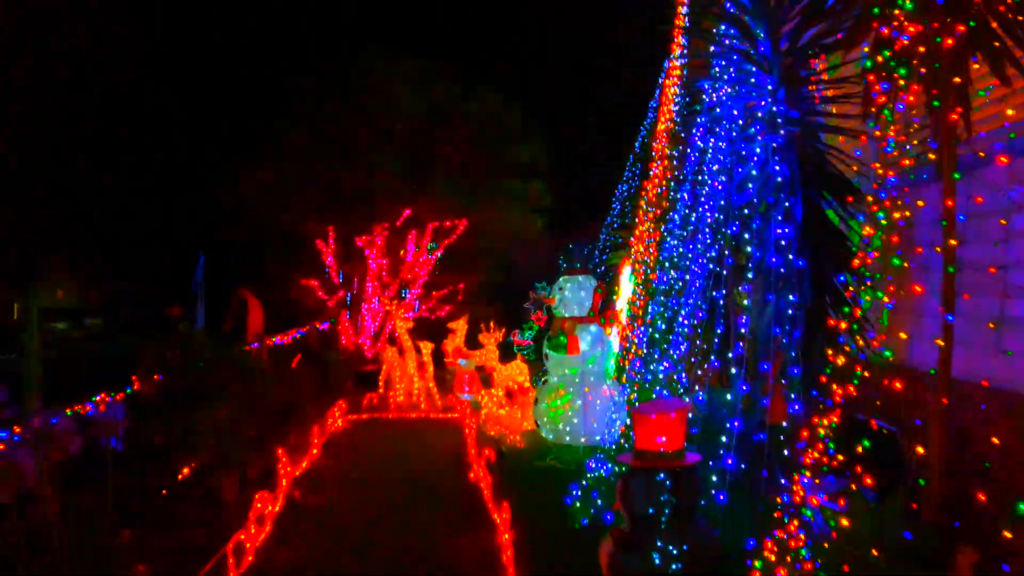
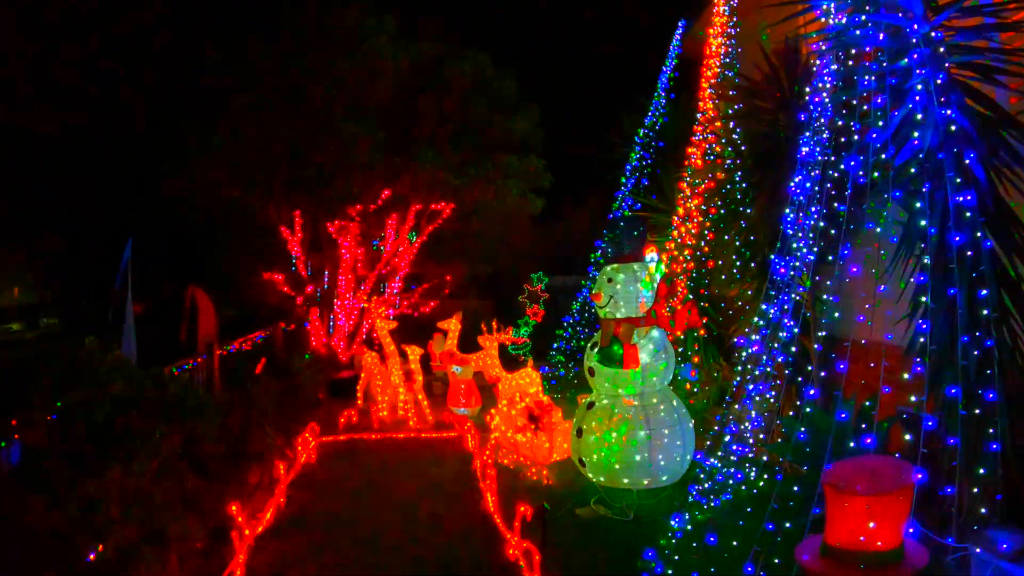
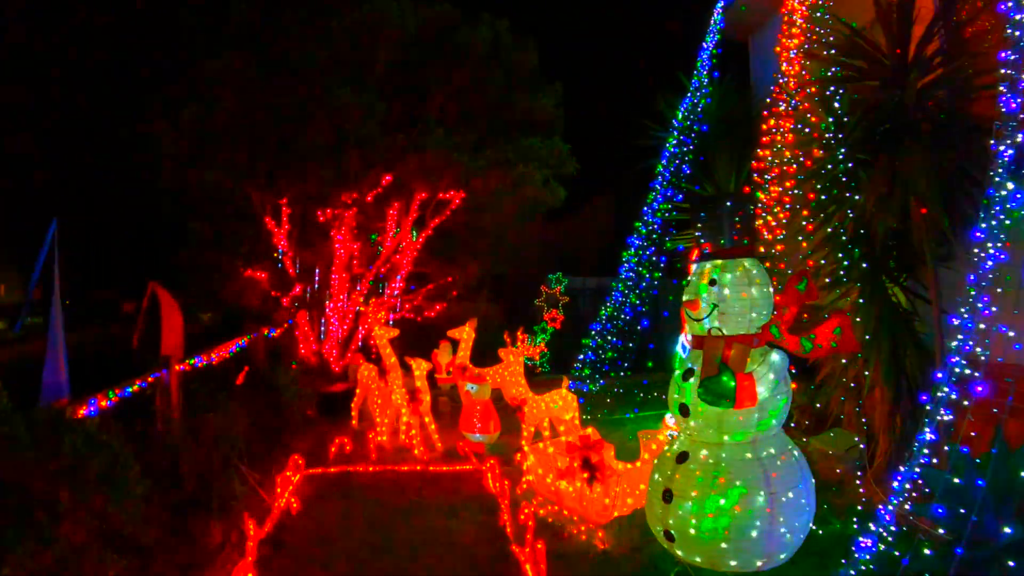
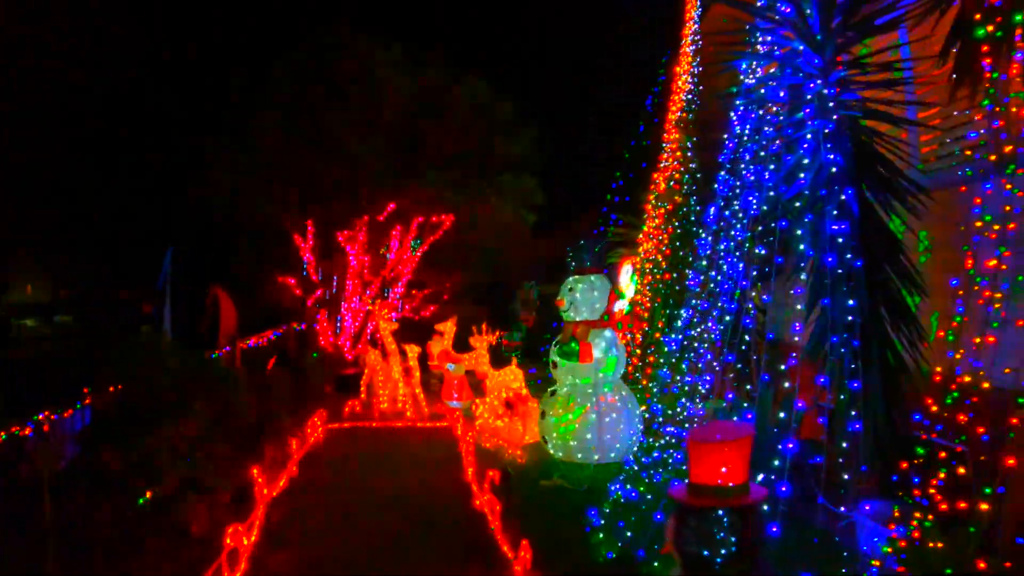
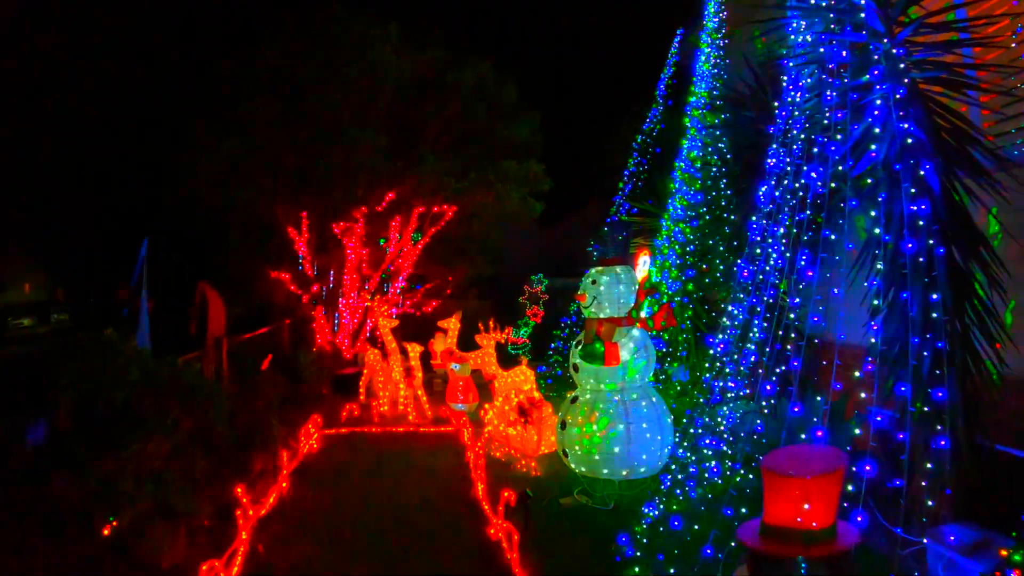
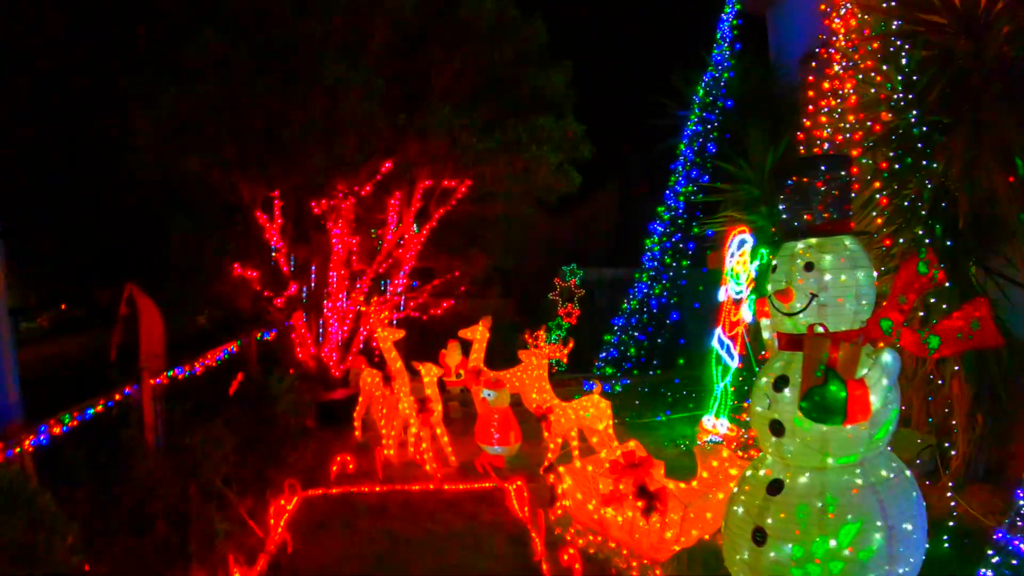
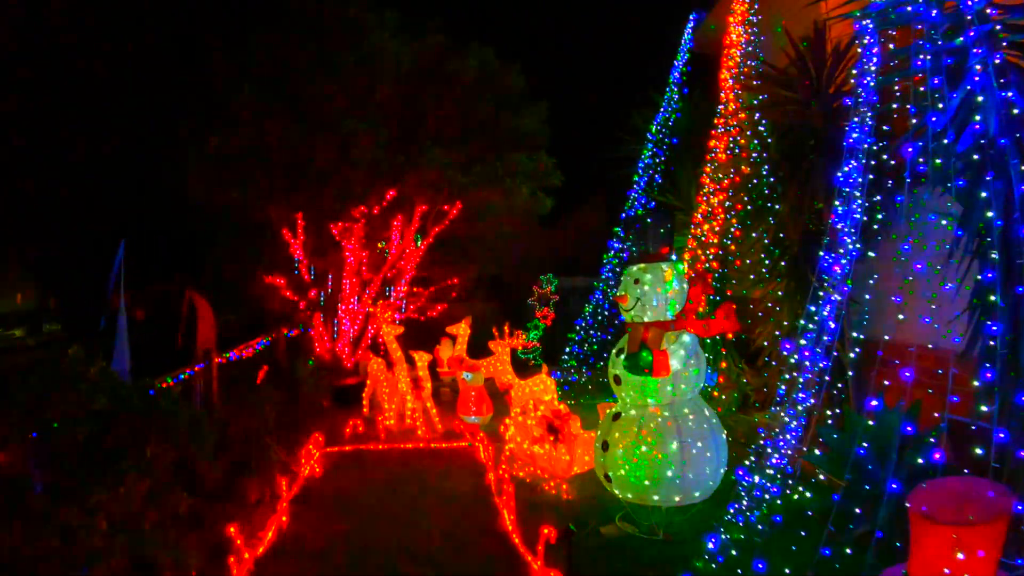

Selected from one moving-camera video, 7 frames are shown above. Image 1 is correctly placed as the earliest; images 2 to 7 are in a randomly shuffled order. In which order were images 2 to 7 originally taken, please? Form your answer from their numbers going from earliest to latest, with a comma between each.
4, 5, 2, 7, 3, 6
